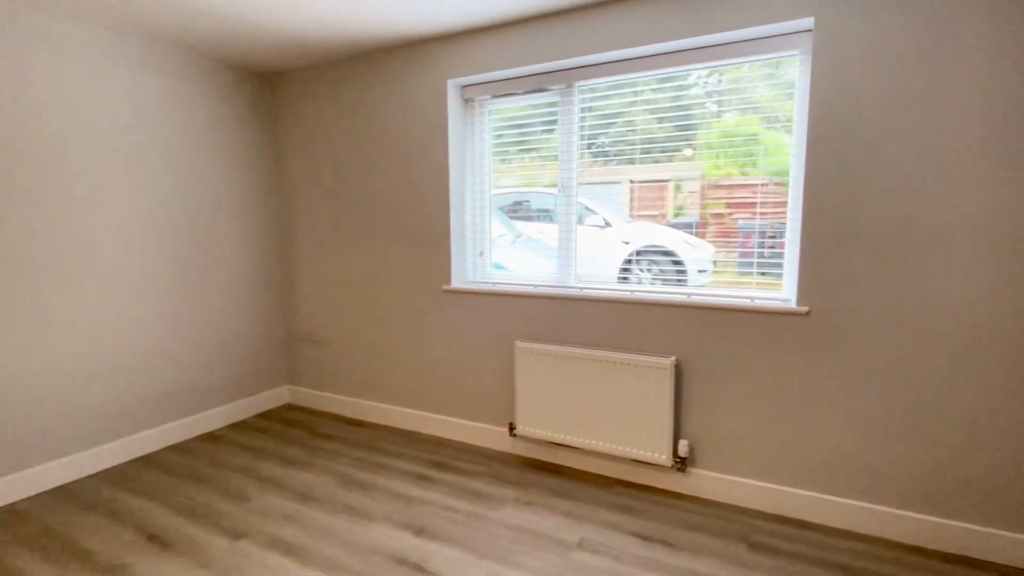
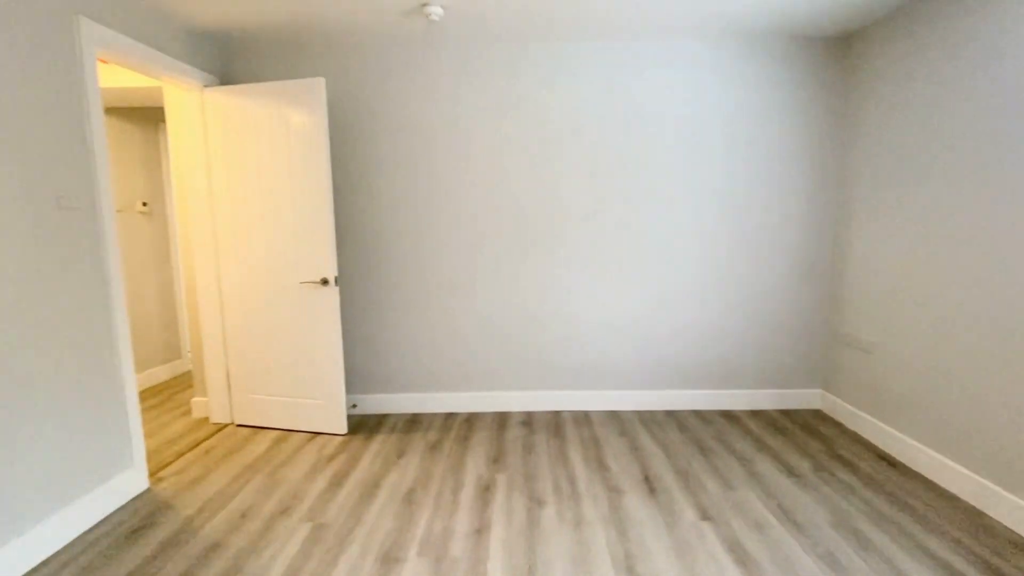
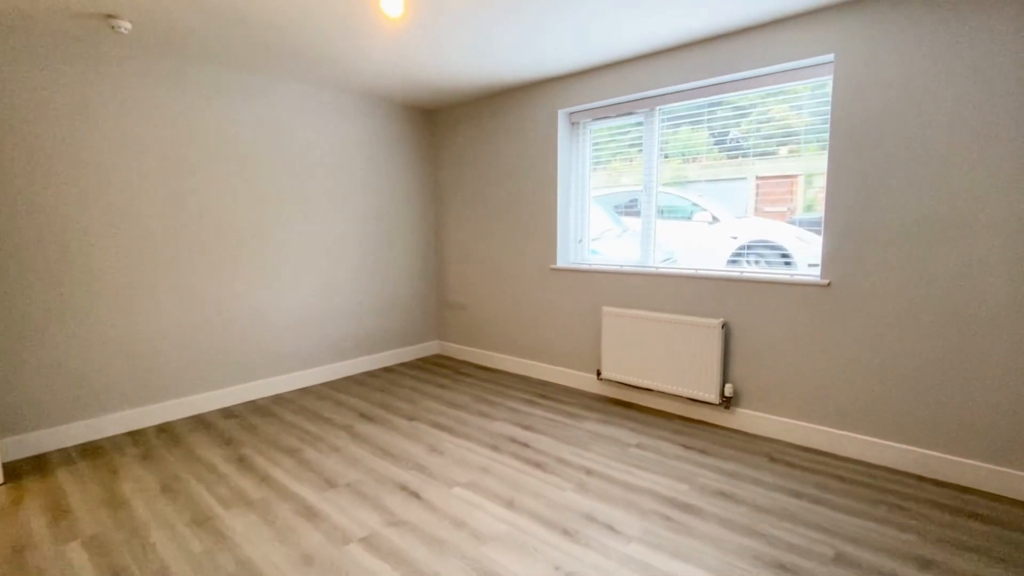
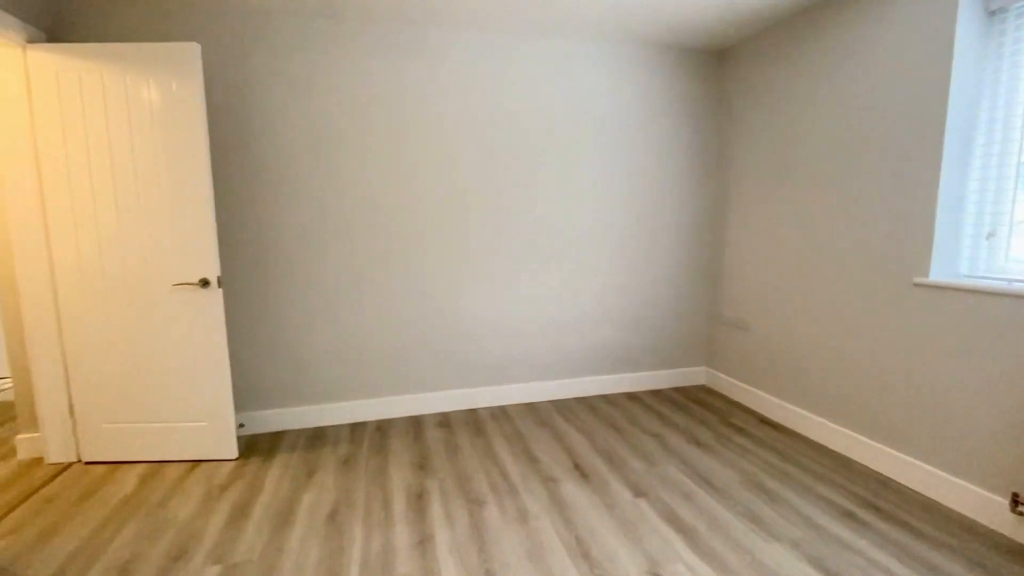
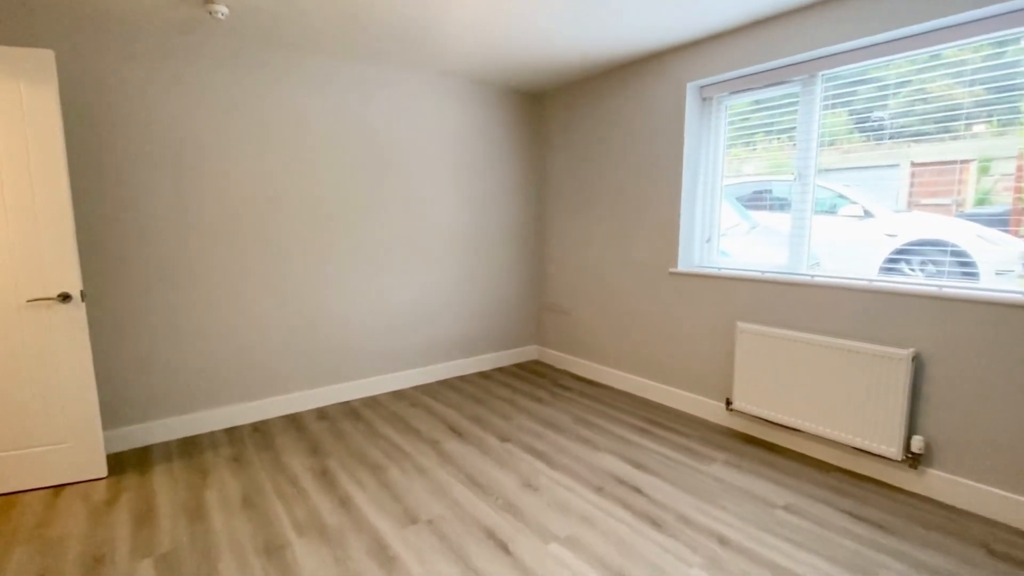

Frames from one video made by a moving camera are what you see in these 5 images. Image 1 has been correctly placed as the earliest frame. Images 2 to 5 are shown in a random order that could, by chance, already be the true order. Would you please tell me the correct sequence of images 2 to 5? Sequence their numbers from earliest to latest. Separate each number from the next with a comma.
3, 5, 4, 2
